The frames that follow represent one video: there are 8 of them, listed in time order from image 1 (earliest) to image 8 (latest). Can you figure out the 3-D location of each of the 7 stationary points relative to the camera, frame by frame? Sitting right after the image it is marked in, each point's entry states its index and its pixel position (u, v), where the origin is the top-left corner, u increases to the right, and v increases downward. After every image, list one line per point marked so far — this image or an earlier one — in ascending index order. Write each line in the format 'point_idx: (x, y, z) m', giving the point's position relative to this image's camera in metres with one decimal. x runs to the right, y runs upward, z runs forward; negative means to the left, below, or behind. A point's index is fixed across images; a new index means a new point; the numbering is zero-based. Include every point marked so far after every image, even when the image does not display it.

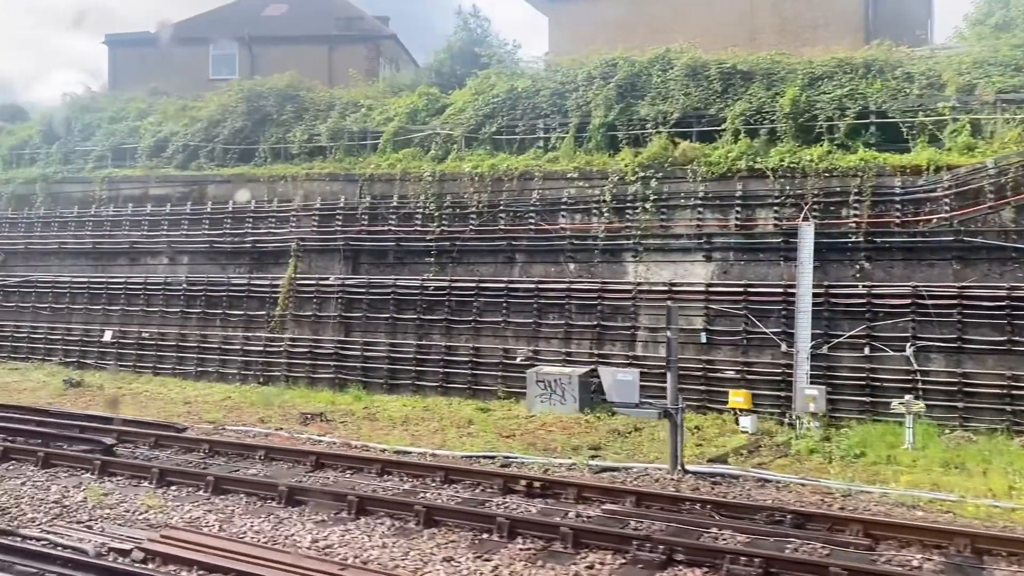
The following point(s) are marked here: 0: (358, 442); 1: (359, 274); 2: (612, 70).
0: (-2.5, -2.5, +12.9) m
1: (-3.7, +0.3, +18.6) m
2: (+2.3, +5.0, +18.2) m
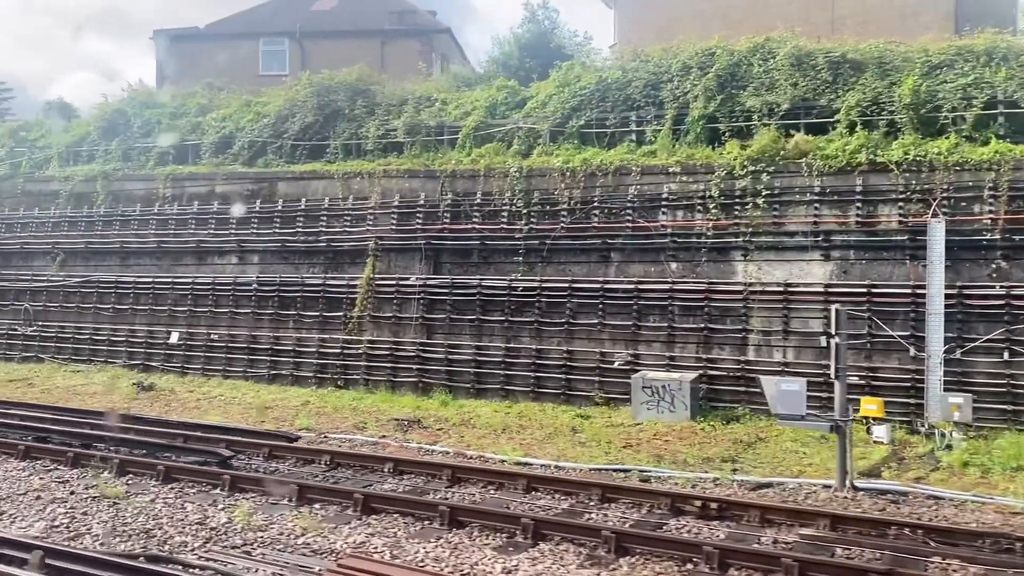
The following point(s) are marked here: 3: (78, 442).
0: (-0.6, -2.5, +12.2) m
1: (-1.6, +0.3, +17.8) m
2: (+4.3, +5.0, +17.3) m
3: (-6.4, -2.3, +11.7) m
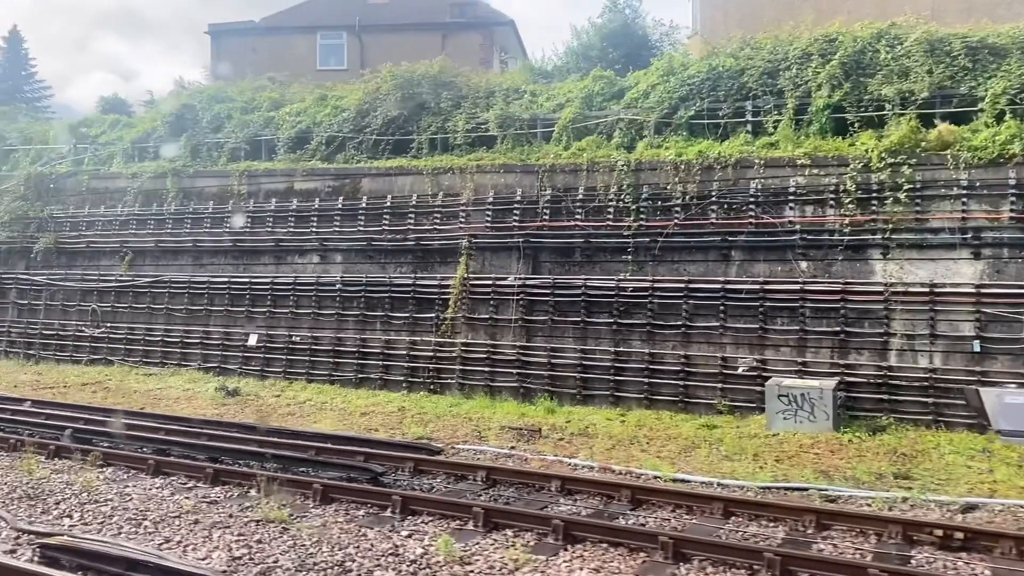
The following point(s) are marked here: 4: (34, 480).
0: (+1.6, -2.6, +11.3) m
1: (+0.6, +0.3, +16.9) m
2: (+6.6, +5.0, +16.3) m
3: (-4.3, -2.3, +10.9) m
4: (-5.7, -2.3, +9.5) m
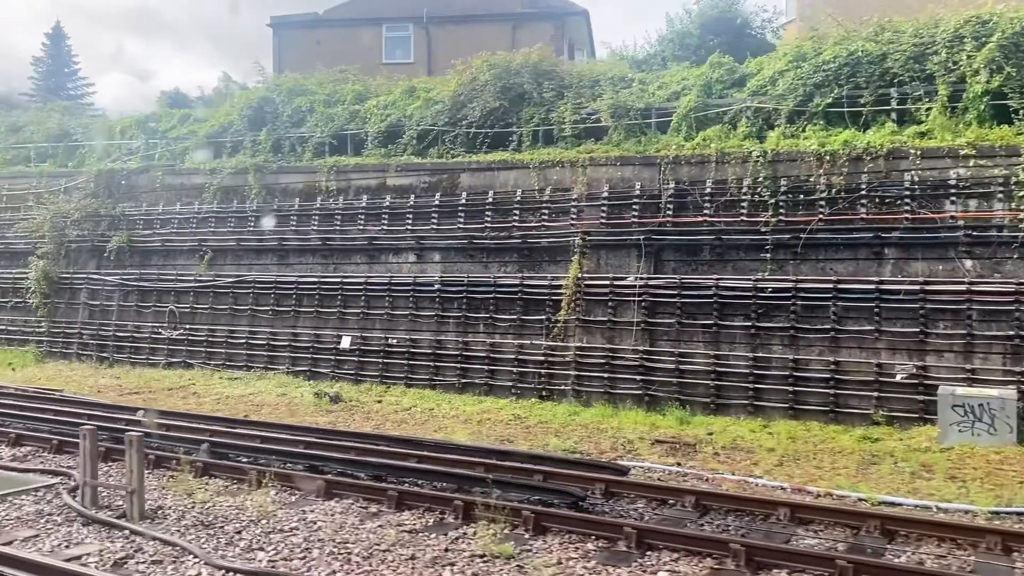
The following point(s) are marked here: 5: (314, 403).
0: (+3.9, -2.6, +10.2) m
1: (+3.1, +0.3, +15.9) m
2: (+9.0, +5.0, +15.2) m
3: (-1.9, -2.3, +10.0) m
4: (-3.4, -2.3, +8.5) m
5: (-4.3, -2.5, +16.8) m
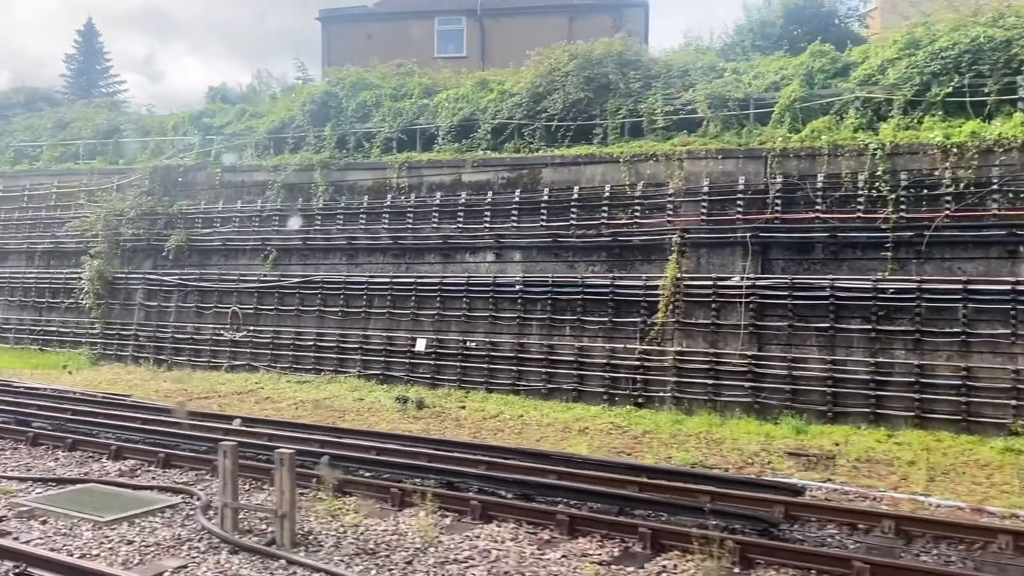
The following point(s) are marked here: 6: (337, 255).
0: (+5.7, -2.6, +9.3) m
1: (+5.0, +0.3, +15.0) m
2: (+10.9, +5.0, +14.2) m
3: (-0.1, -2.4, +9.2) m
4: (-1.6, -2.3, +7.7) m
5: (-2.4, -2.5, +16.0) m
6: (-4.4, +0.8, +19.8) m
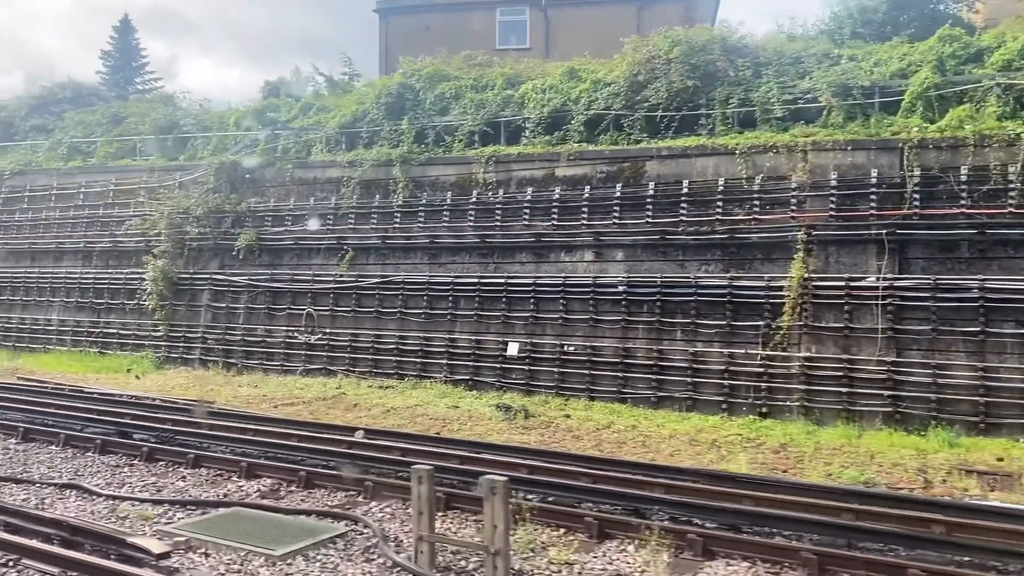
0: (+7.8, -2.6, +8.2) m
1: (+7.1, +0.3, +13.9) m
2: (+13.0, +5.0, +13.1) m
3: (+1.9, -2.4, +8.2) m
4: (+0.4, -2.4, +6.7) m
5: (-0.3, -2.5, +15.1) m
6: (-2.2, +0.8, +18.8) m
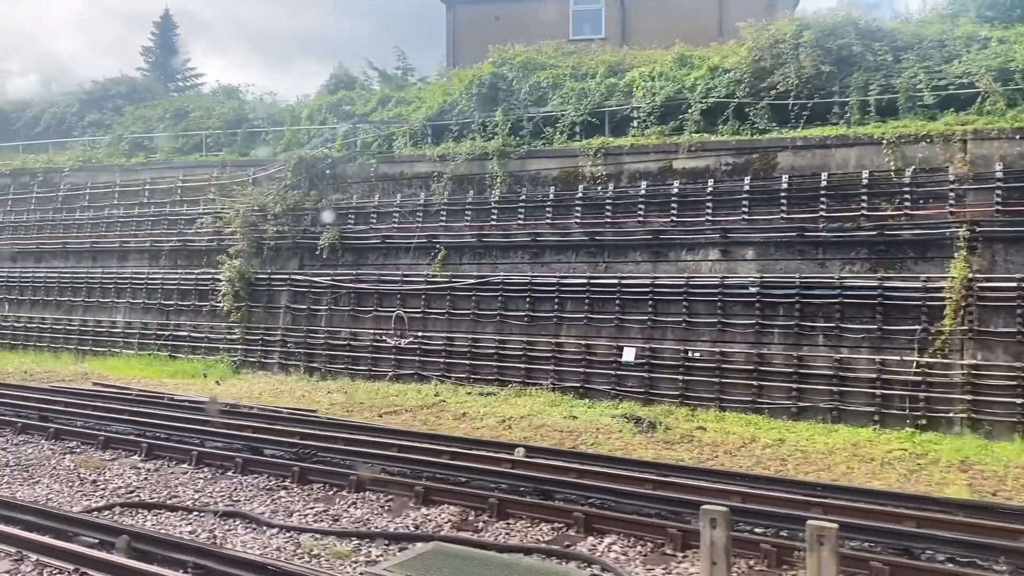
0: (+10.0, -2.6, +7.0) m
1: (+9.4, +0.2, +12.7) m
2: (+15.3, +5.0, +11.7) m
3: (+4.1, -2.4, +7.0) m
4: (+2.6, -2.4, +5.6) m
5: (+2.1, -2.5, +14.0) m
6: (+0.2, +0.8, +17.7) m
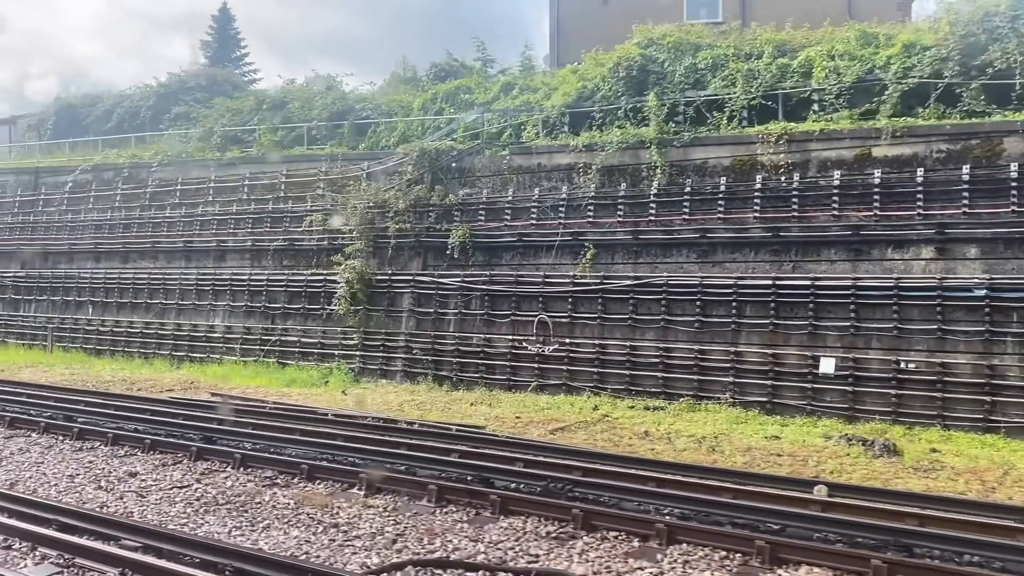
0: (+13.1, -2.7, +5.1) m
1: (+12.6, +0.2, +10.9) m
2: (+18.5, +4.9, +9.8) m
3: (+7.2, -2.5, +5.3) m
4: (+5.7, -2.4, +3.9) m
5: (+5.3, -2.6, +12.3) m
6: (+3.5, +0.7, +16.1) m
